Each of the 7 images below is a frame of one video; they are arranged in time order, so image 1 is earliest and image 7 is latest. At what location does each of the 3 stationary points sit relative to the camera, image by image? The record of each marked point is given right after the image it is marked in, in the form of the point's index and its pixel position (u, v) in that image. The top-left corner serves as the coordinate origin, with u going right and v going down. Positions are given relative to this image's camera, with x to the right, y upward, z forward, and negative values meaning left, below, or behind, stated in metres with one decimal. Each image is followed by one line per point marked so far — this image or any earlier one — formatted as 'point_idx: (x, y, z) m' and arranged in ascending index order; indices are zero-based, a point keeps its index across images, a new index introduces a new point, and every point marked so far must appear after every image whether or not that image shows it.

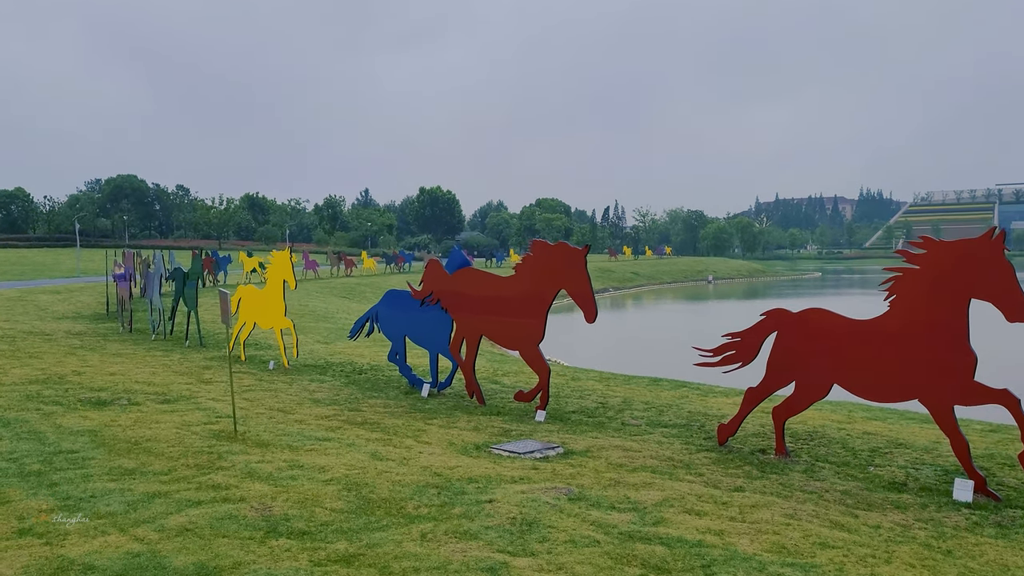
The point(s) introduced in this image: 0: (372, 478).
0: (-1.0, -1.4, +6.7) m
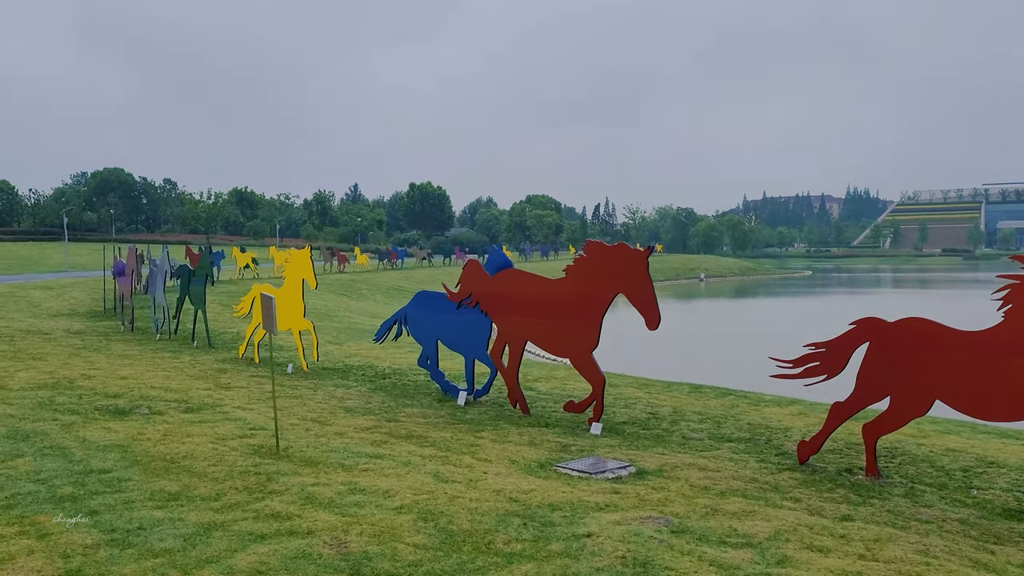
0: (-0.4, -1.4, +6.1) m
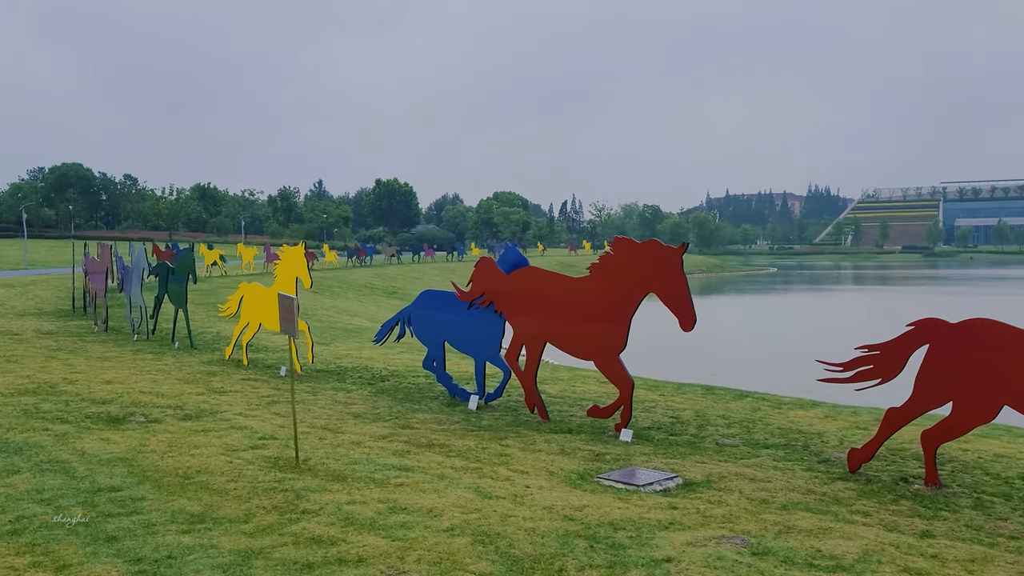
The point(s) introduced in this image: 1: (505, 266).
0: (-0.1, -1.4, +5.6) m
1: (-0.1, +0.3, +10.5) m
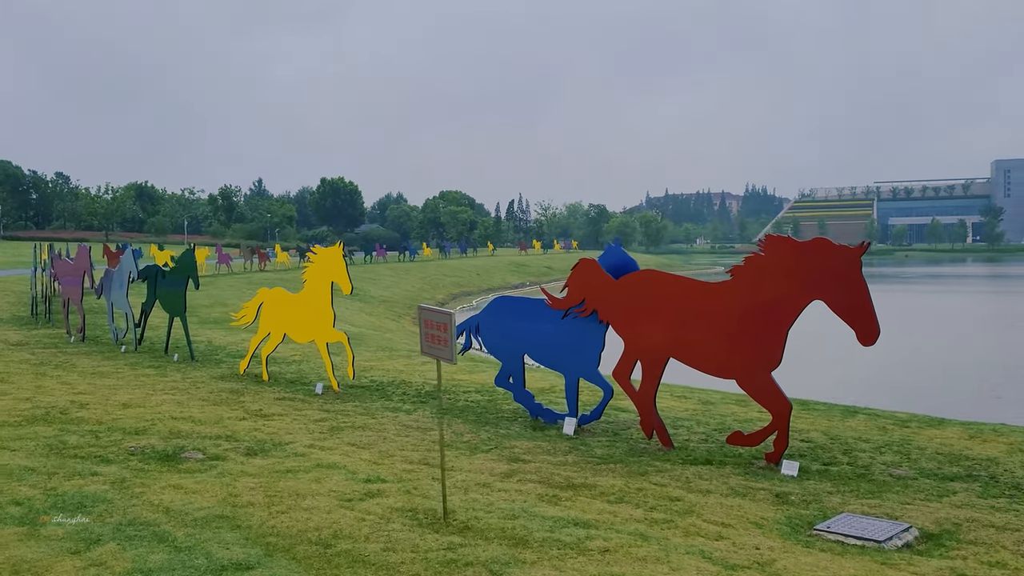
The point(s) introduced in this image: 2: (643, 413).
0: (+1.3, -1.5, +4.2) m
1: (+0.9, +0.2, +9.1) m
2: (+1.2, -1.2, +8.7) m
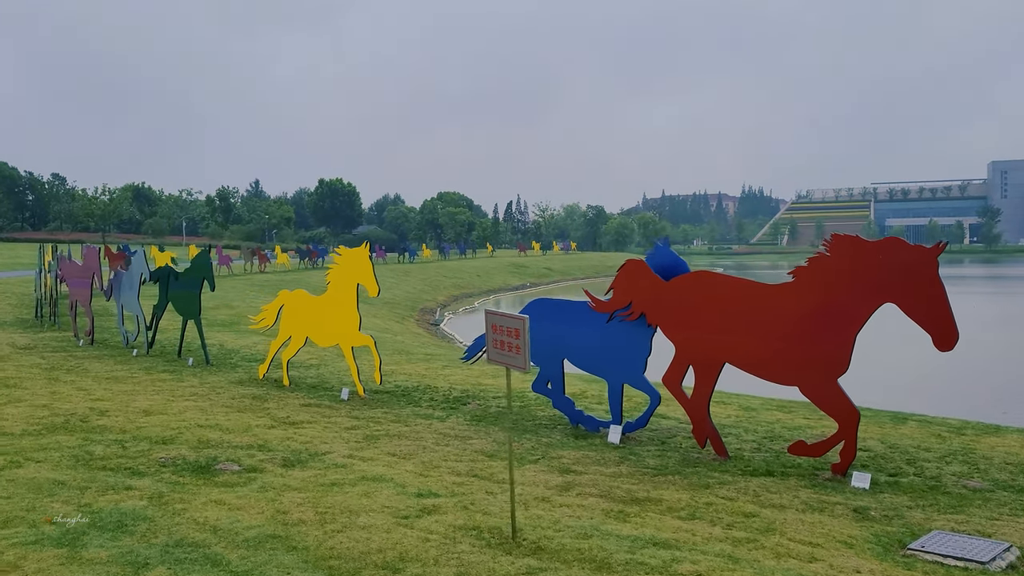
0: (+1.7, -1.5, +3.9) m
1: (+1.3, +0.2, +8.7) m
2: (+1.6, -1.2, +8.3) m
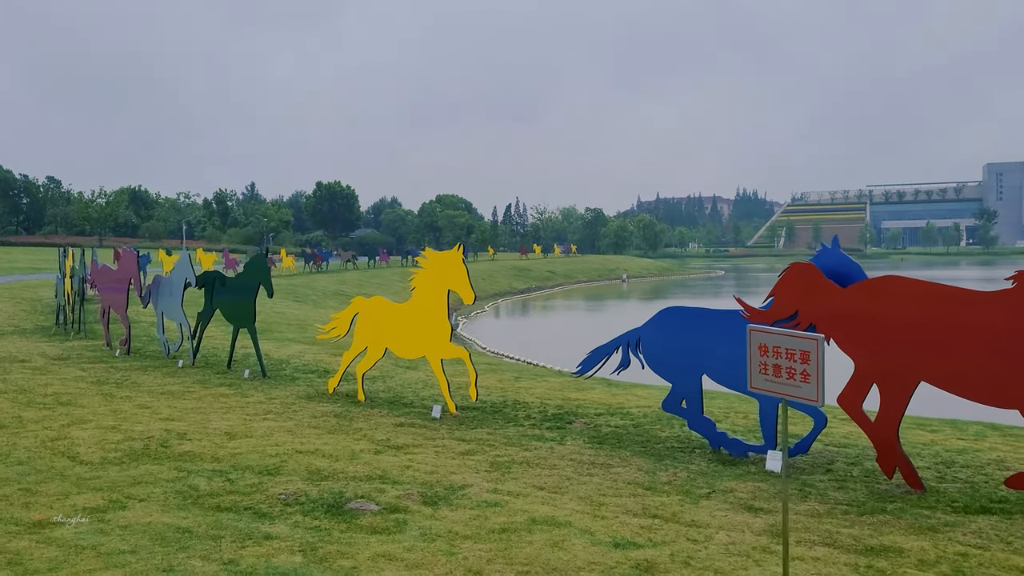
0: (+3.0, -1.5, +2.9) m
1: (+2.6, +0.1, +7.7) m
2: (+2.9, -1.2, +7.3) m
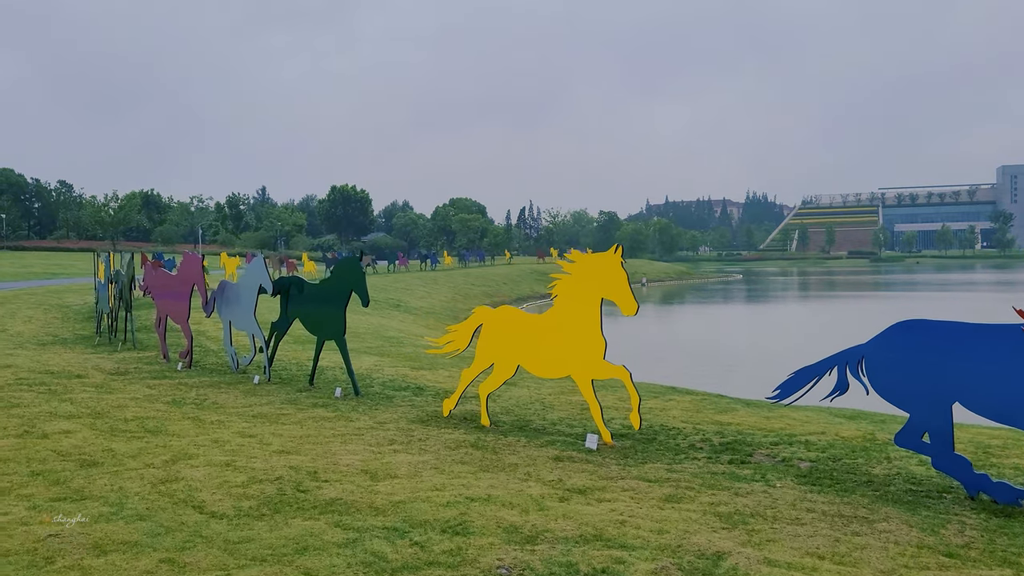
0: (+4.6, -1.6, +1.3) m
1: (+4.2, 0.0, +6.2) m
2: (+4.5, -1.3, +5.7) m
